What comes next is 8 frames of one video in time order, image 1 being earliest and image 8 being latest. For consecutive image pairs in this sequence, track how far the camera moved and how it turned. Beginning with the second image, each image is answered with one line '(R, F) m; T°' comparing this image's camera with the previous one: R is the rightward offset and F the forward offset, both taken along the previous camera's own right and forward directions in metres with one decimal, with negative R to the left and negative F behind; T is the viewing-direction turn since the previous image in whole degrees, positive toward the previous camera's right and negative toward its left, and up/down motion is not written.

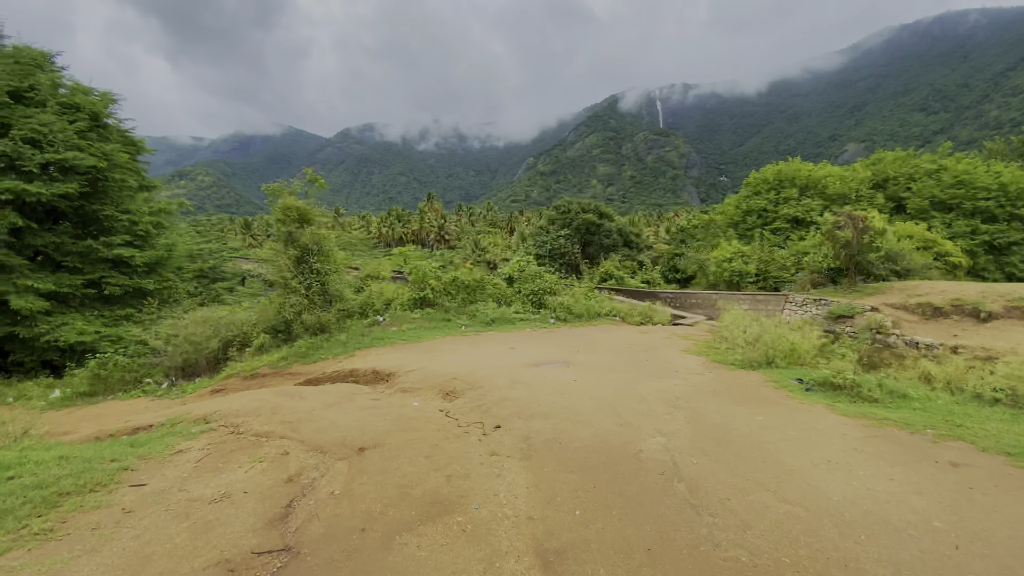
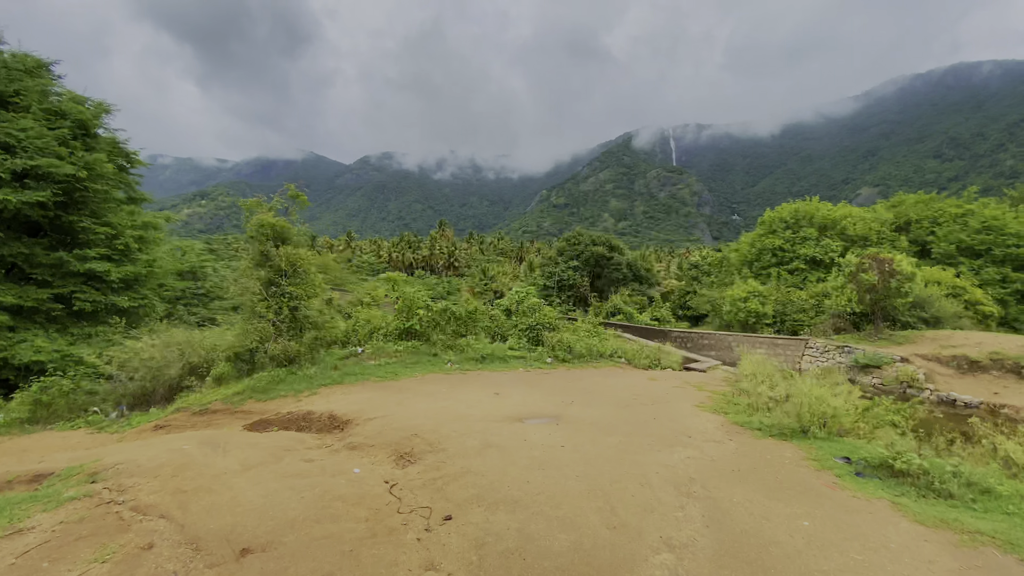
(+0.3, +1.1) m; -1°
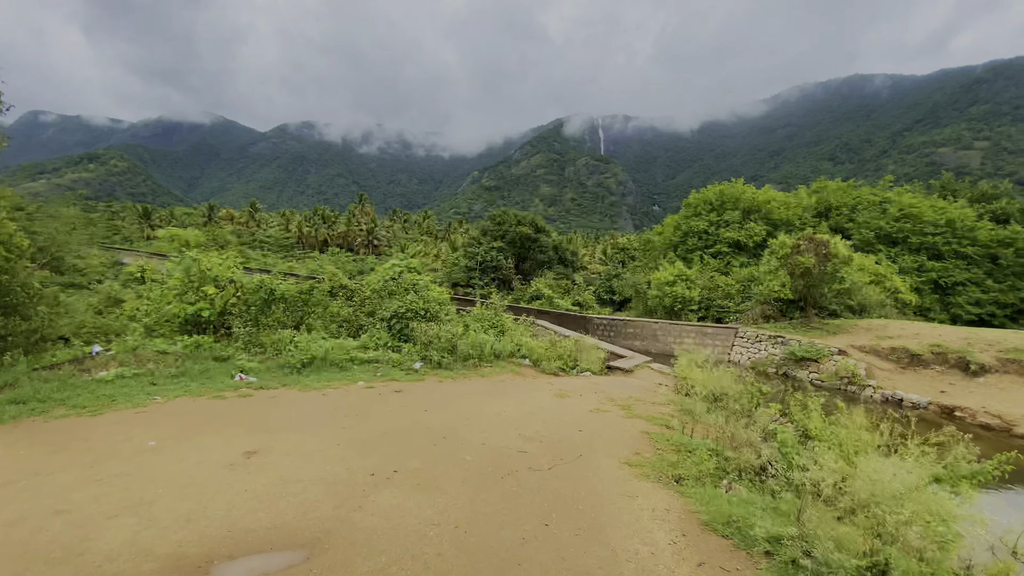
(+1.1, +3.2) m; +8°
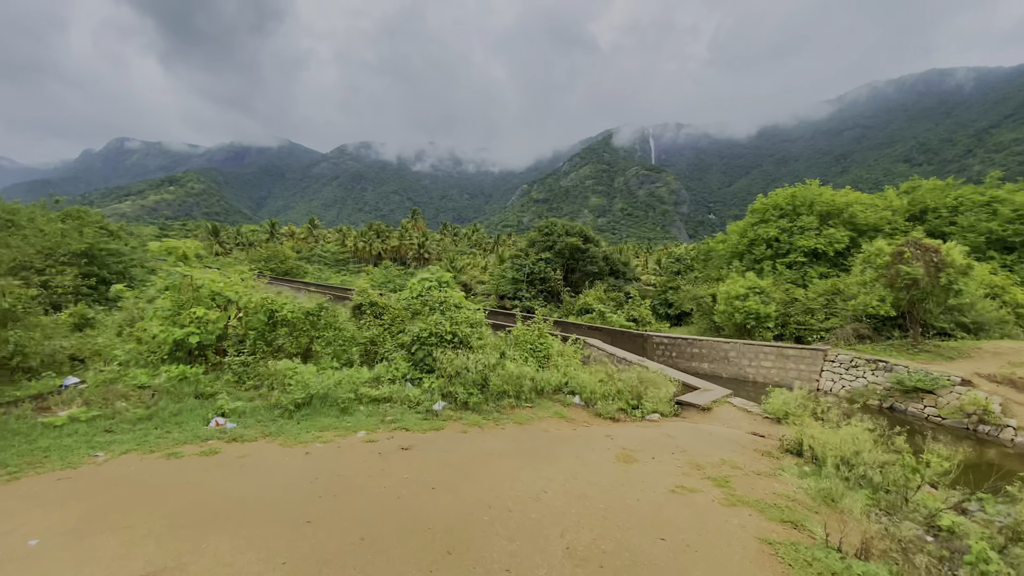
(0.0, +1.4) m; -6°
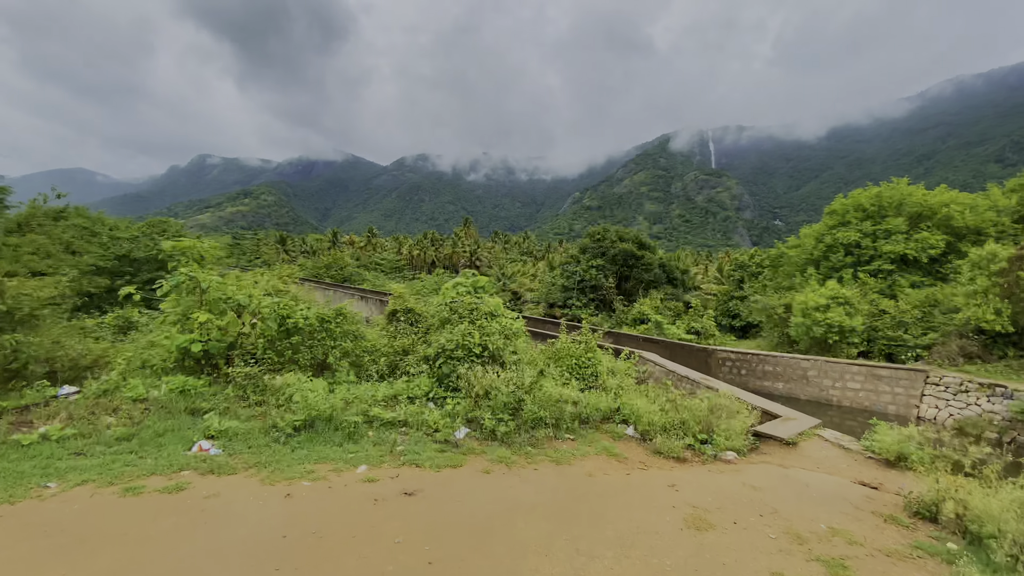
(+0.1, +0.9) m; -6°
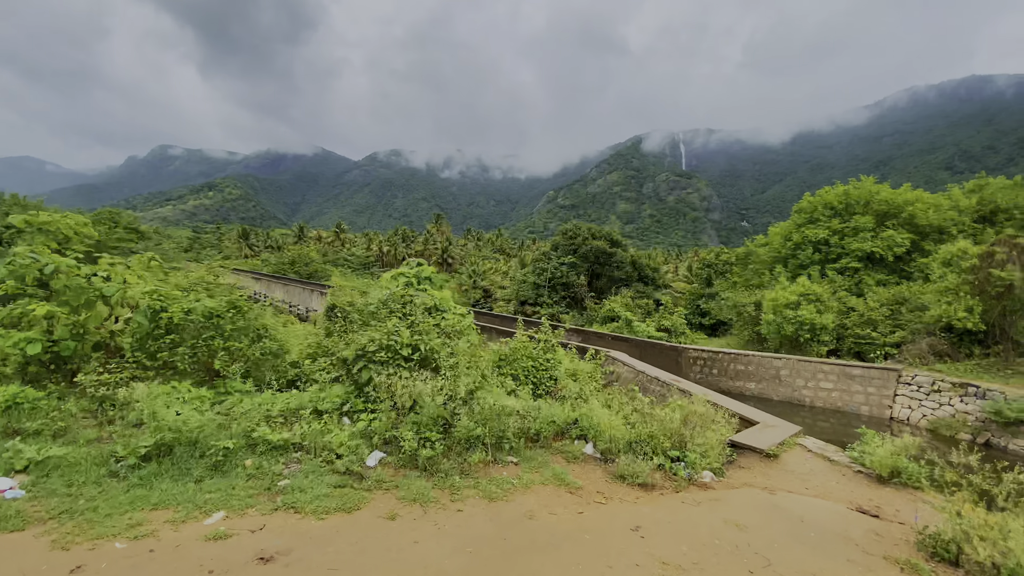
(+0.3, +0.9) m; +3°
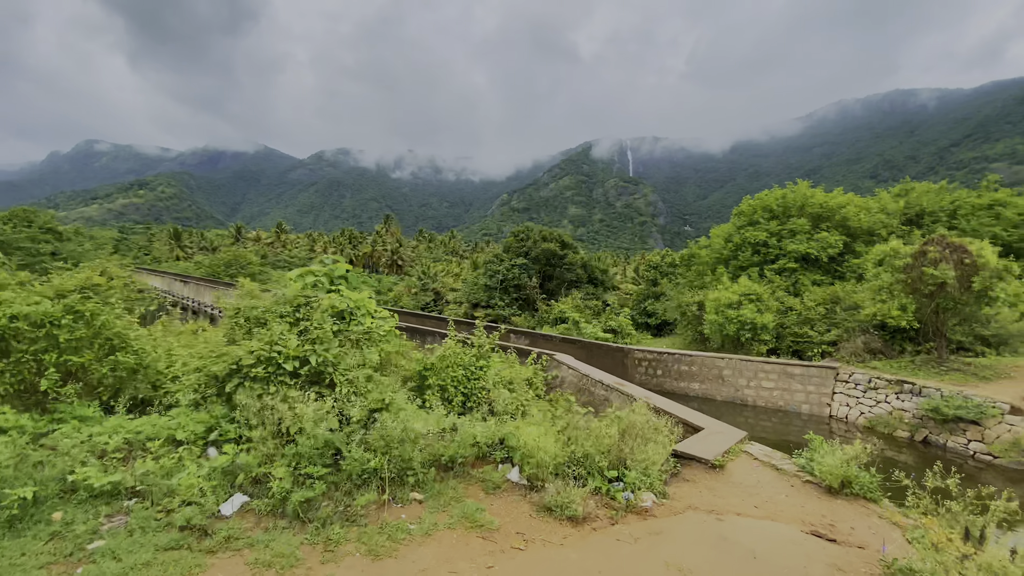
(+0.3, +0.6) m; +6°
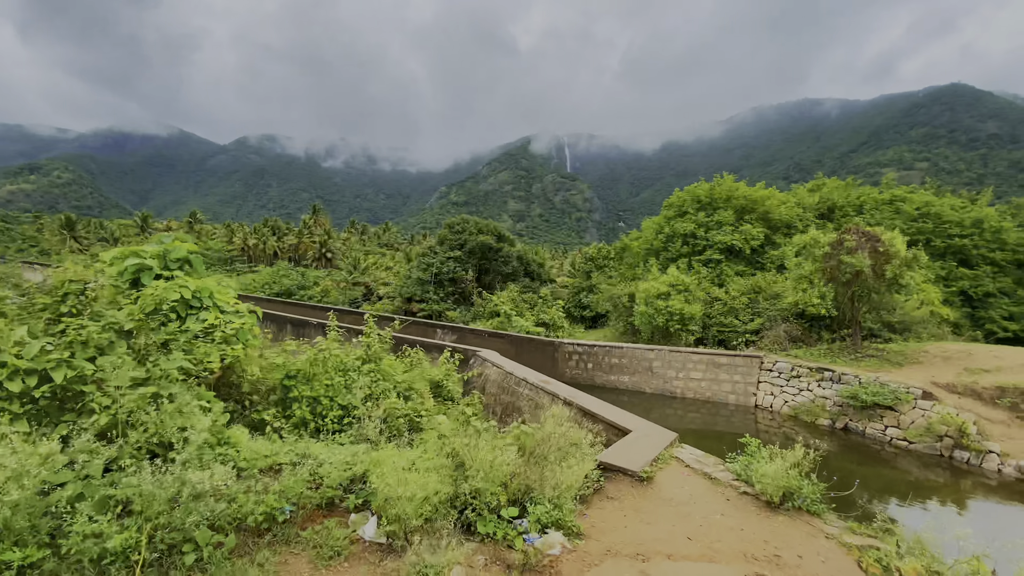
(+0.4, +0.9) m; +7°
